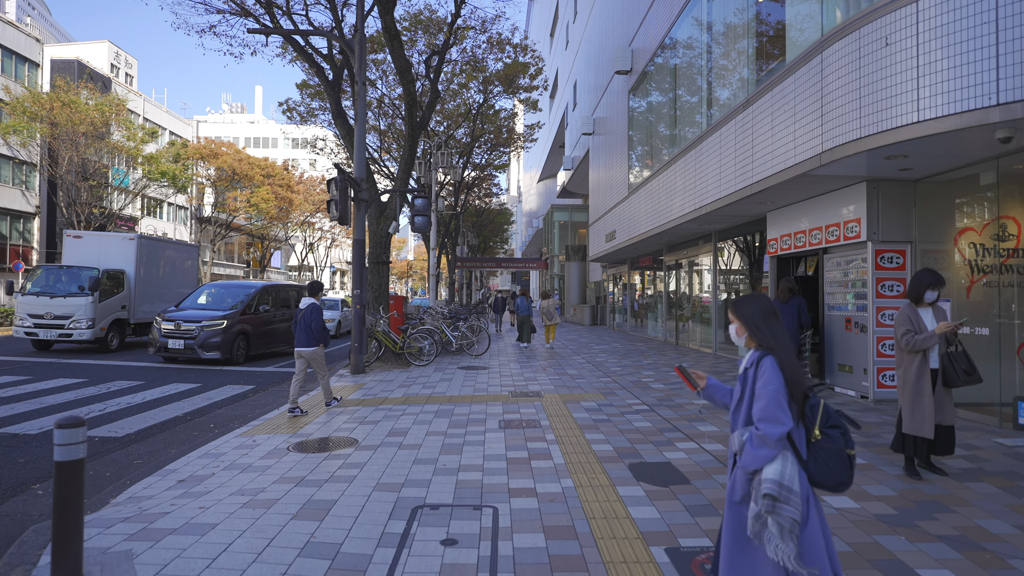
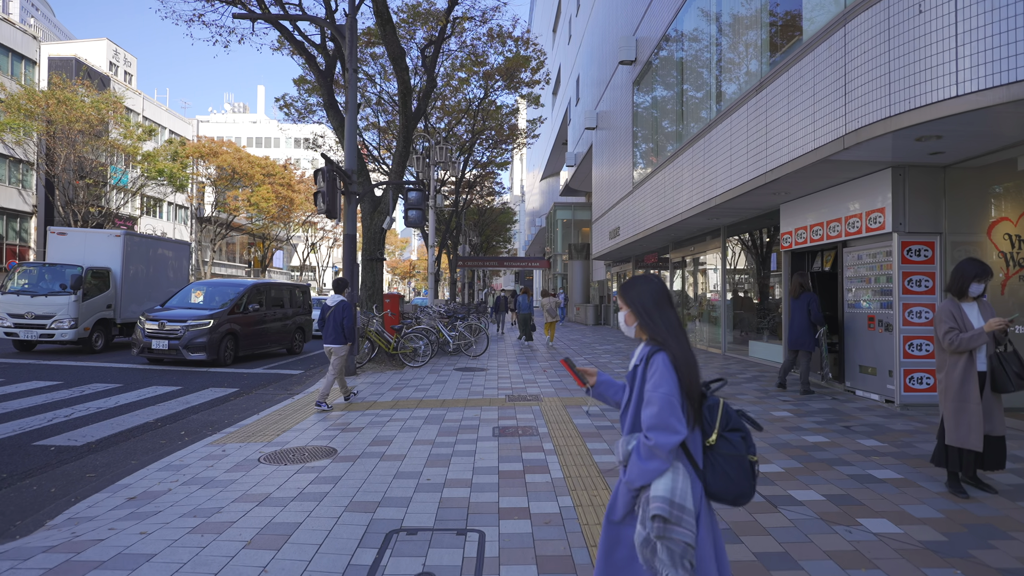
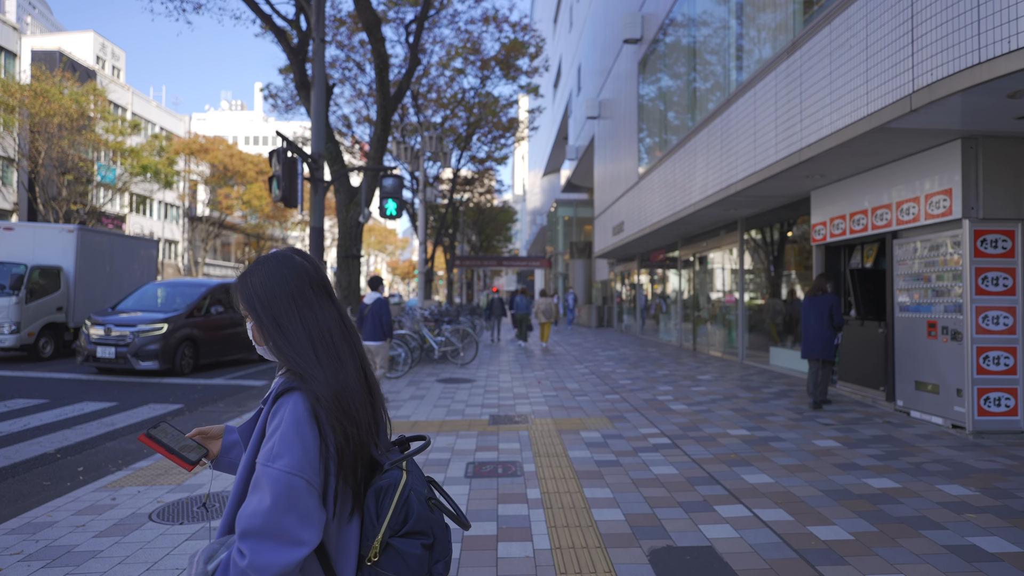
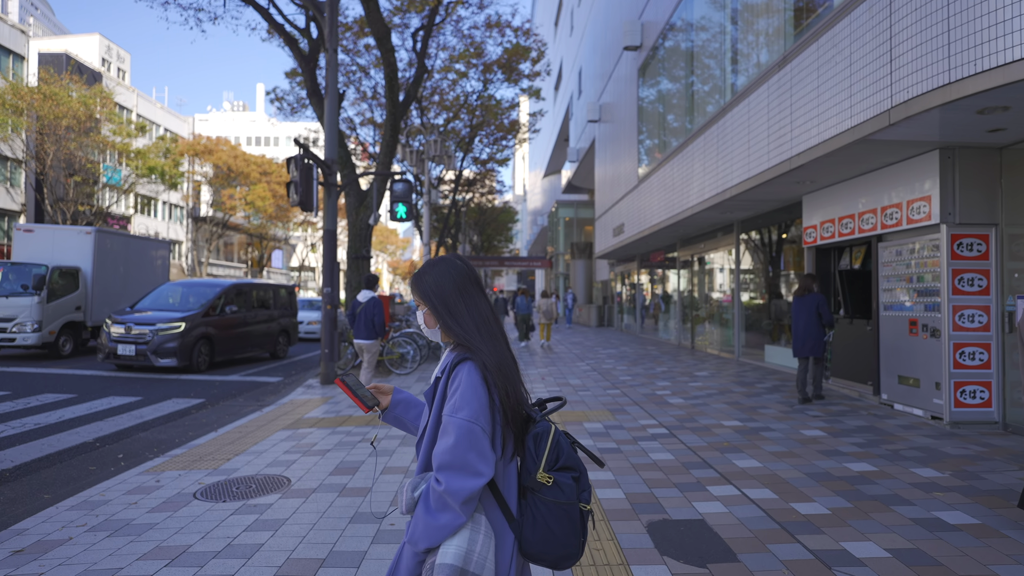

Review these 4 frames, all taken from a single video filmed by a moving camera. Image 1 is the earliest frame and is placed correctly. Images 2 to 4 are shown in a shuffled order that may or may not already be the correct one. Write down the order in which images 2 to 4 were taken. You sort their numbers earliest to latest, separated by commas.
2, 4, 3
